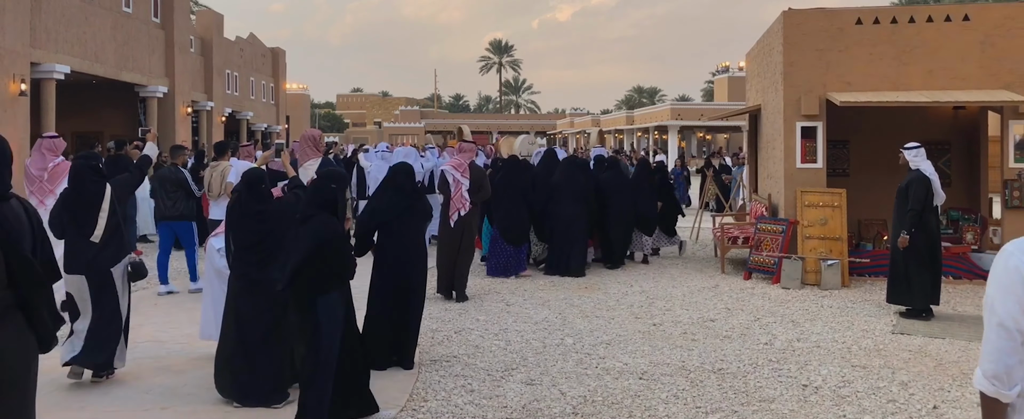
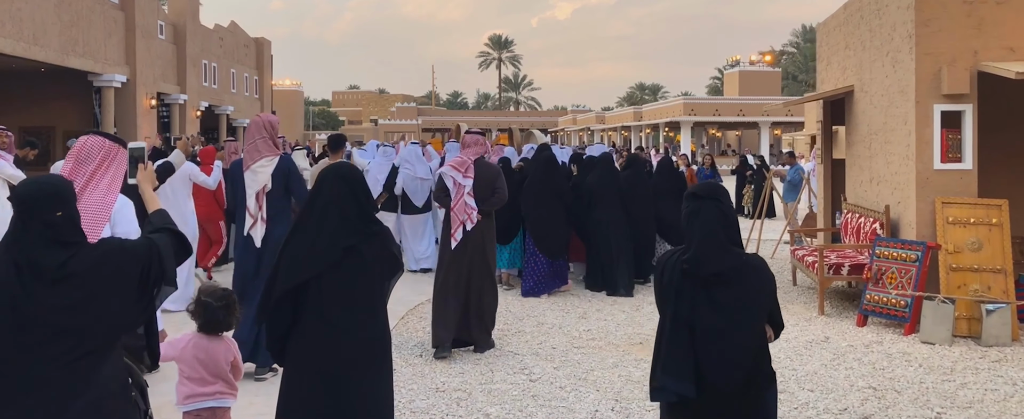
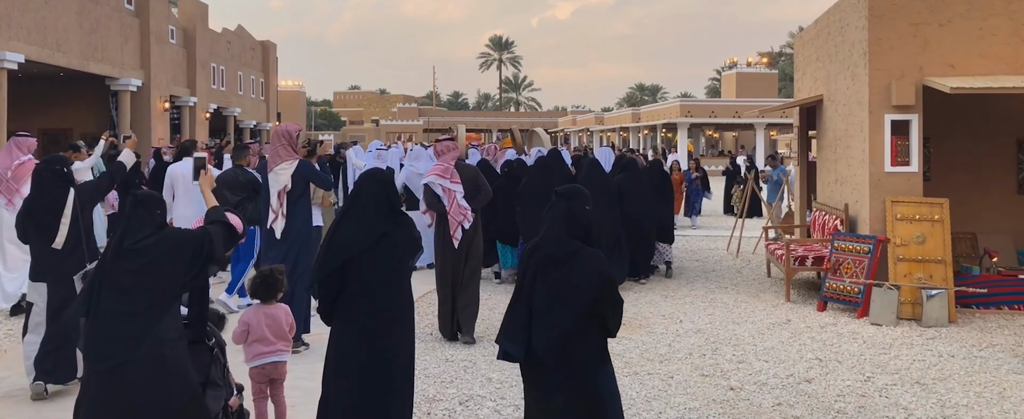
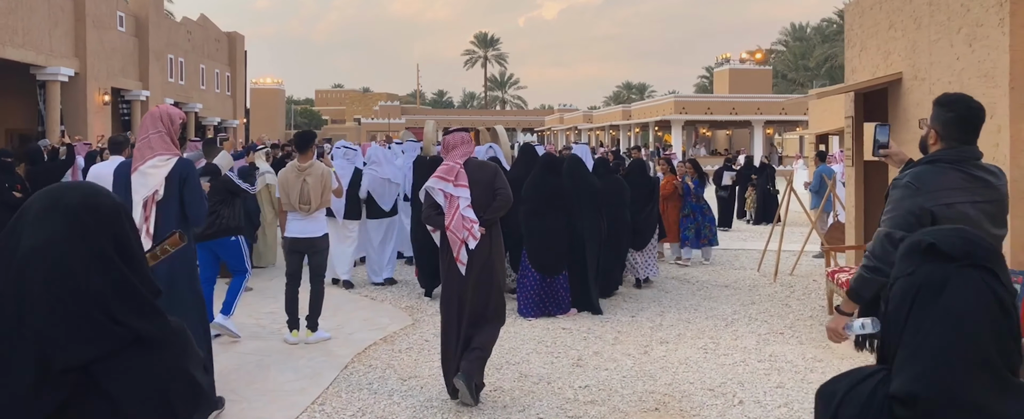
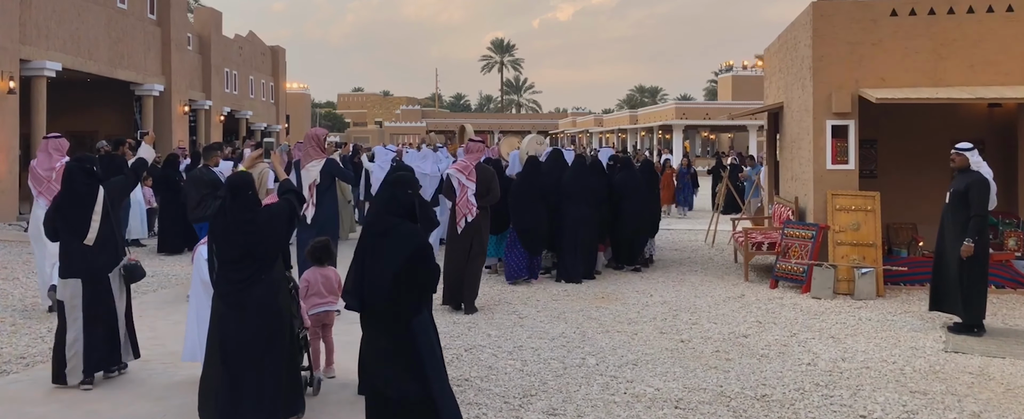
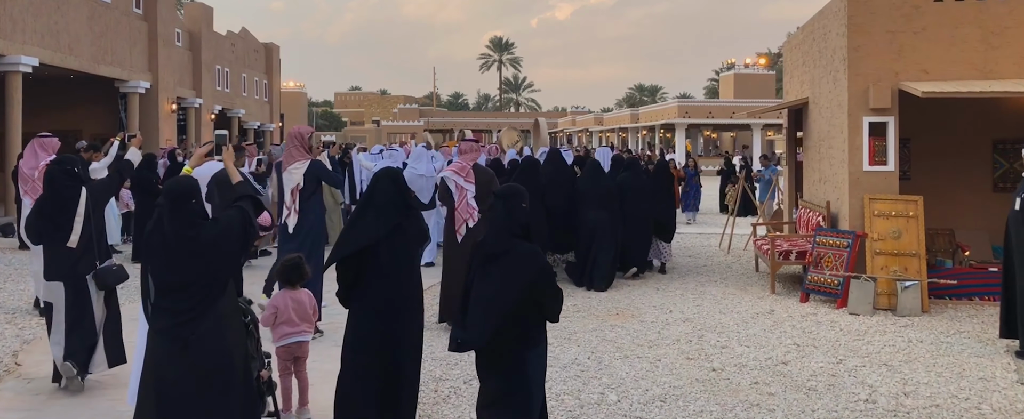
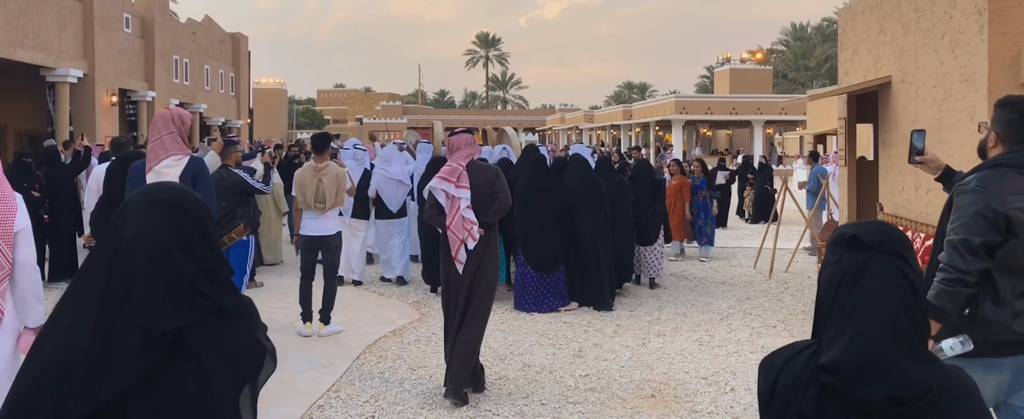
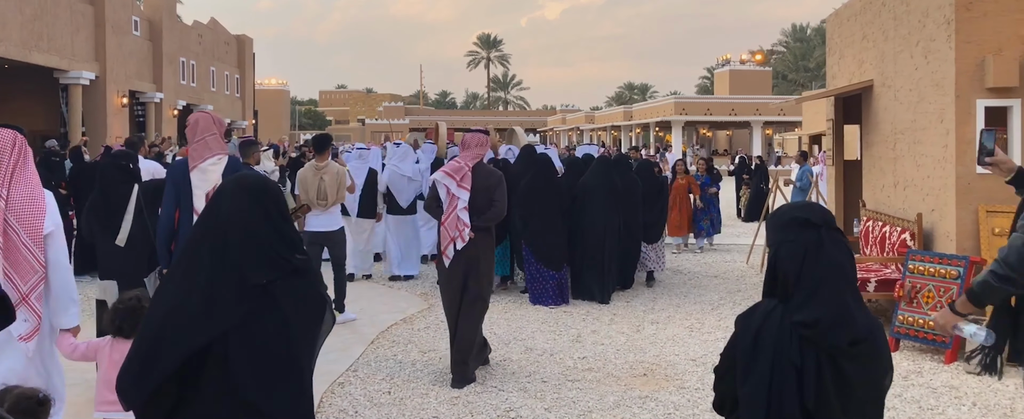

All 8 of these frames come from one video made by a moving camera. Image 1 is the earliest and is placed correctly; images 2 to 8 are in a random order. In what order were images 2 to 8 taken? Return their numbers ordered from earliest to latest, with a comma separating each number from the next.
5, 6, 3, 2, 8, 7, 4
